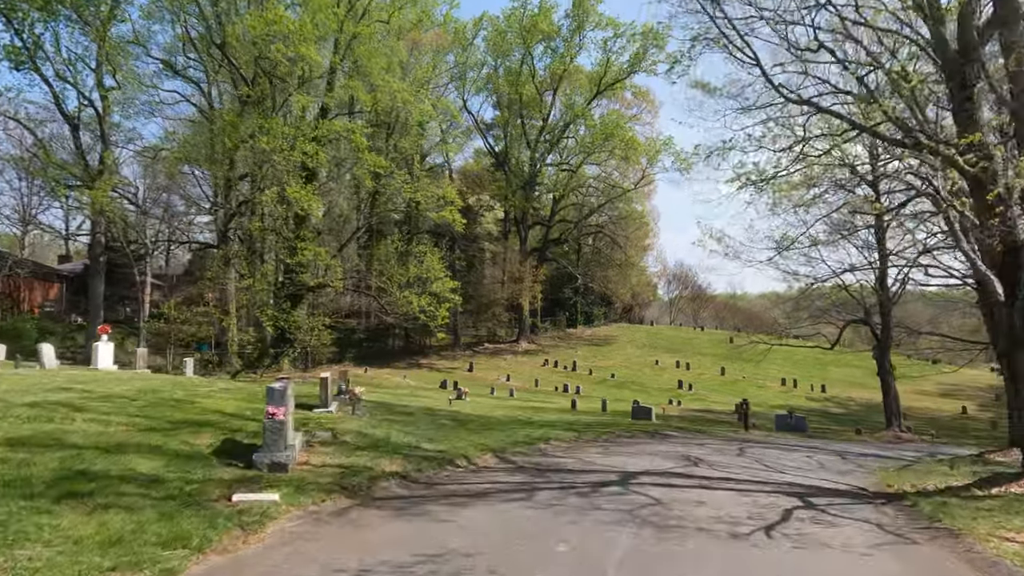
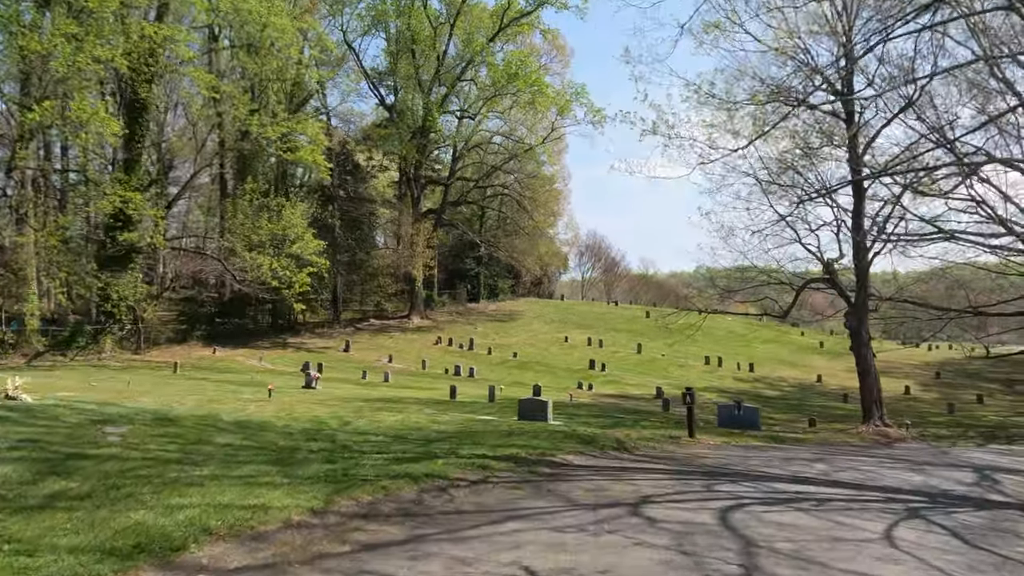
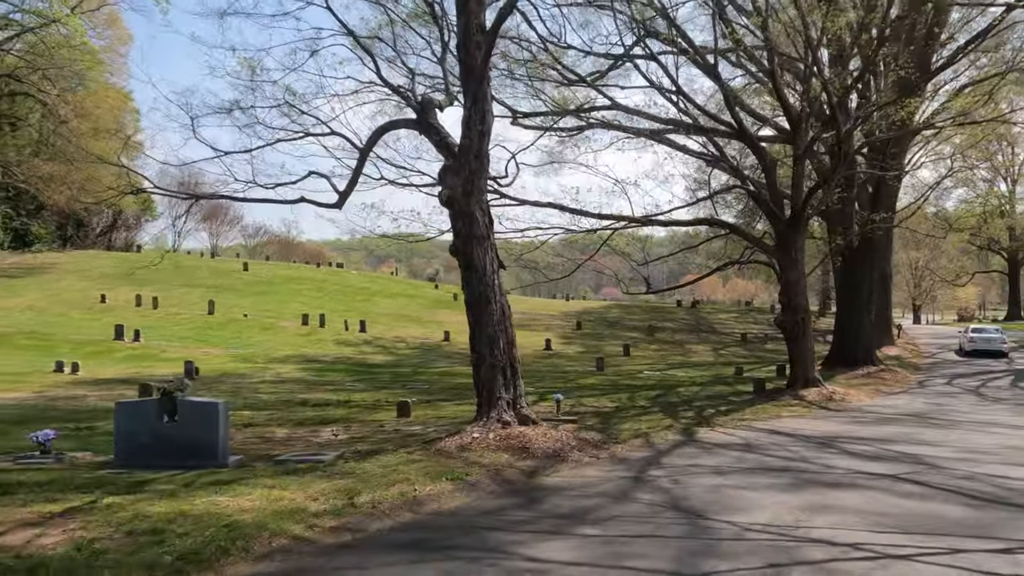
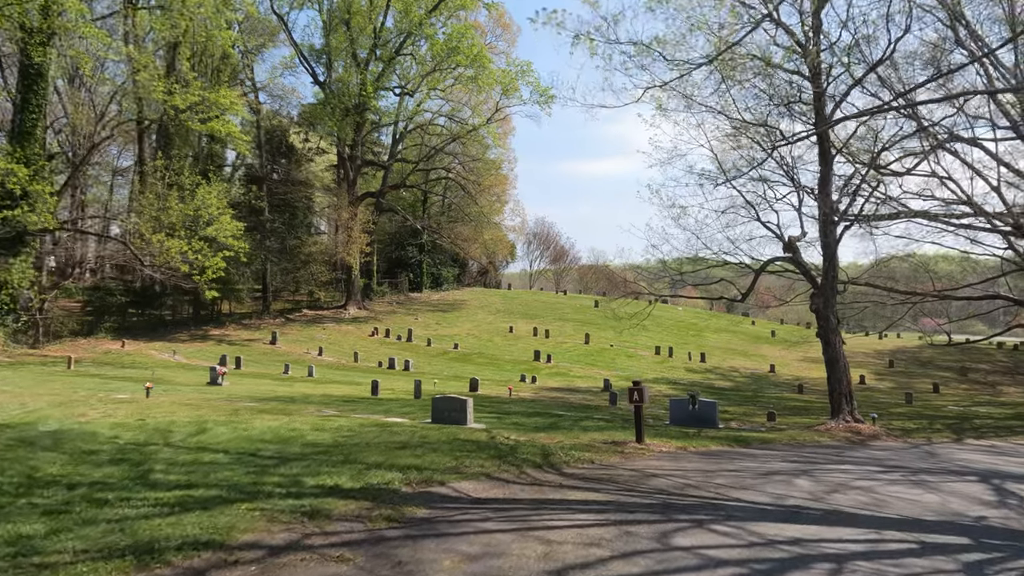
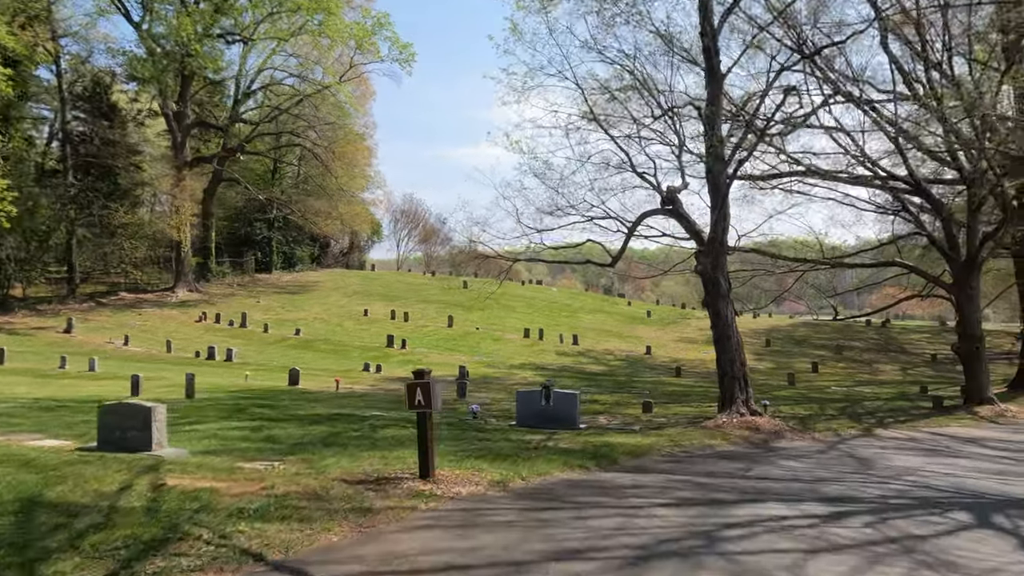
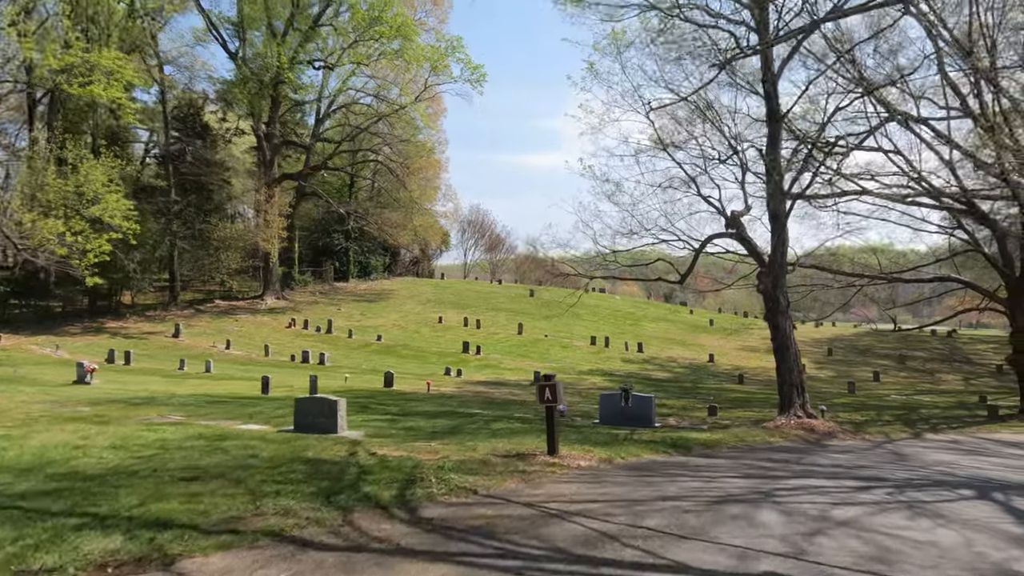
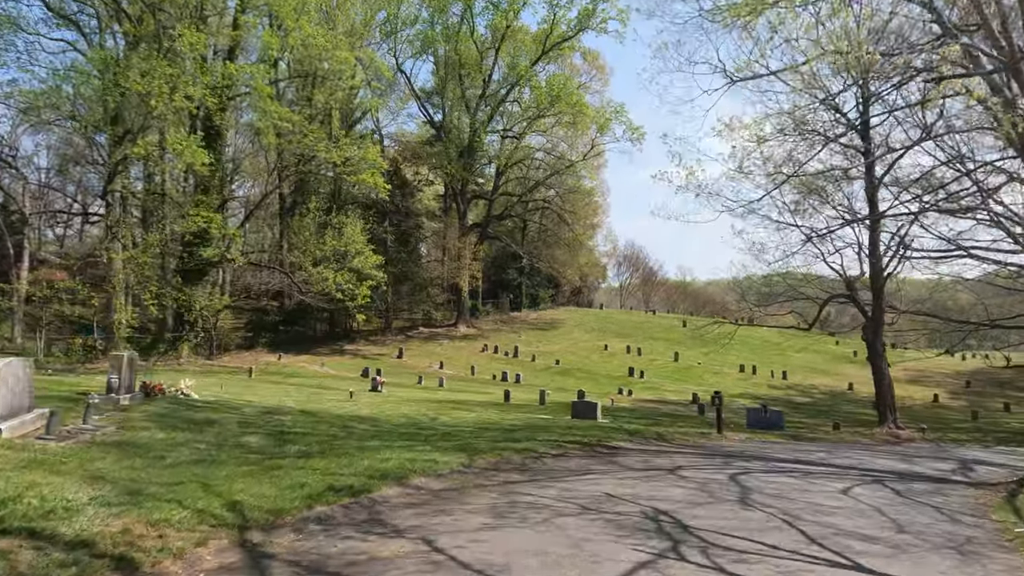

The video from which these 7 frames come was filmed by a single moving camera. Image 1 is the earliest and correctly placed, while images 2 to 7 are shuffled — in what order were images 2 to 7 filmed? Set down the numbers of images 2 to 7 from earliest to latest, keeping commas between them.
7, 2, 4, 6, 5, 3
